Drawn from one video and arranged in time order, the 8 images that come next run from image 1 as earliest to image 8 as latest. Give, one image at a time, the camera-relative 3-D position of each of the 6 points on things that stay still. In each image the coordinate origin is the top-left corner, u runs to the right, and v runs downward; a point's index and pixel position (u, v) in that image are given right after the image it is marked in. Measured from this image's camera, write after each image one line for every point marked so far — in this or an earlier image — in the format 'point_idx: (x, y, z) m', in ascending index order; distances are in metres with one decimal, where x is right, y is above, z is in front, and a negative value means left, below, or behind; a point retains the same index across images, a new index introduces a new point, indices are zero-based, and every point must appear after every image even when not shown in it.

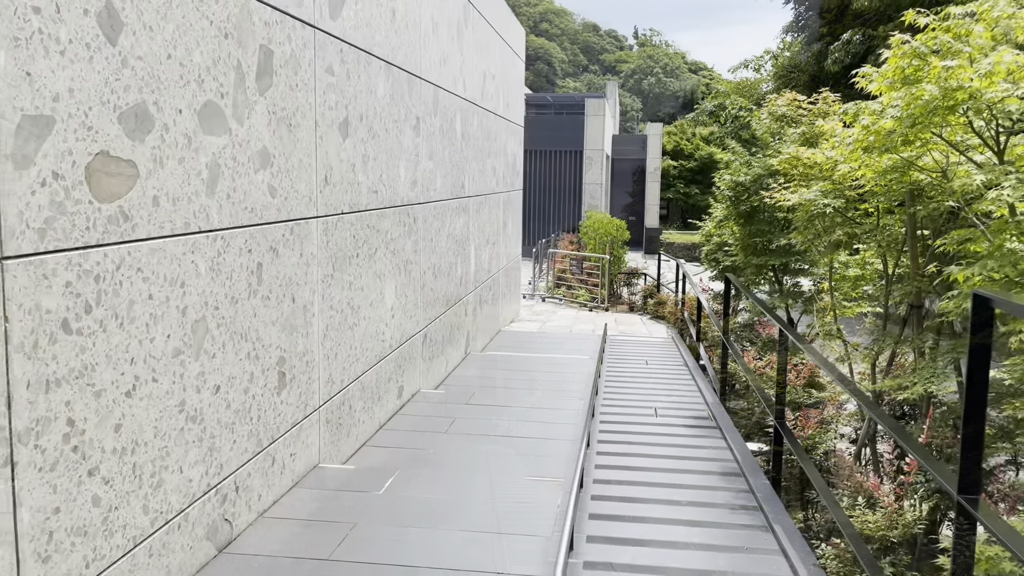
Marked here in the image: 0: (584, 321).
0: (+0.8, -0.4, +8.4) m
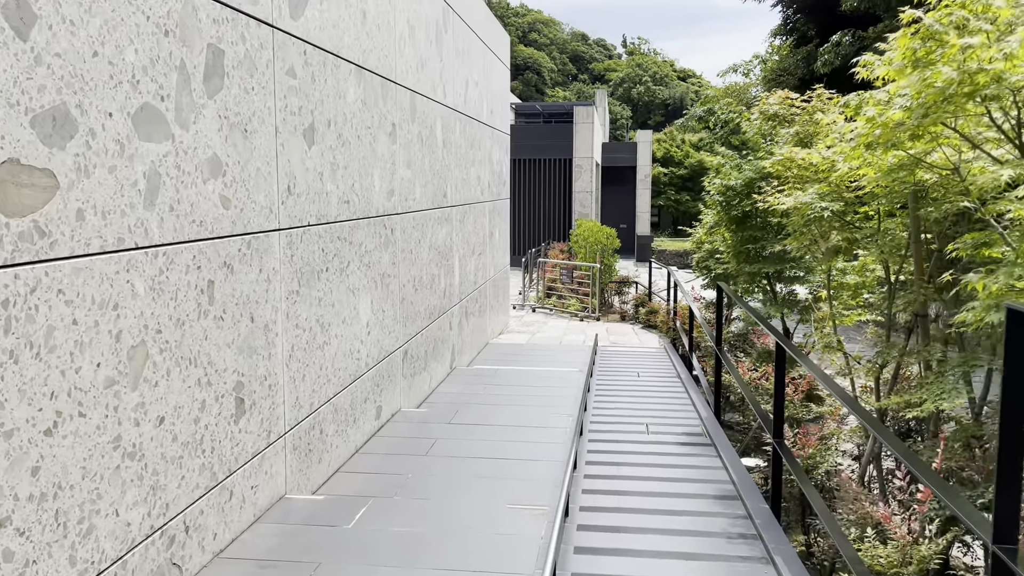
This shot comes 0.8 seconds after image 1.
0: (+0.6, -0.5, +8.3) m
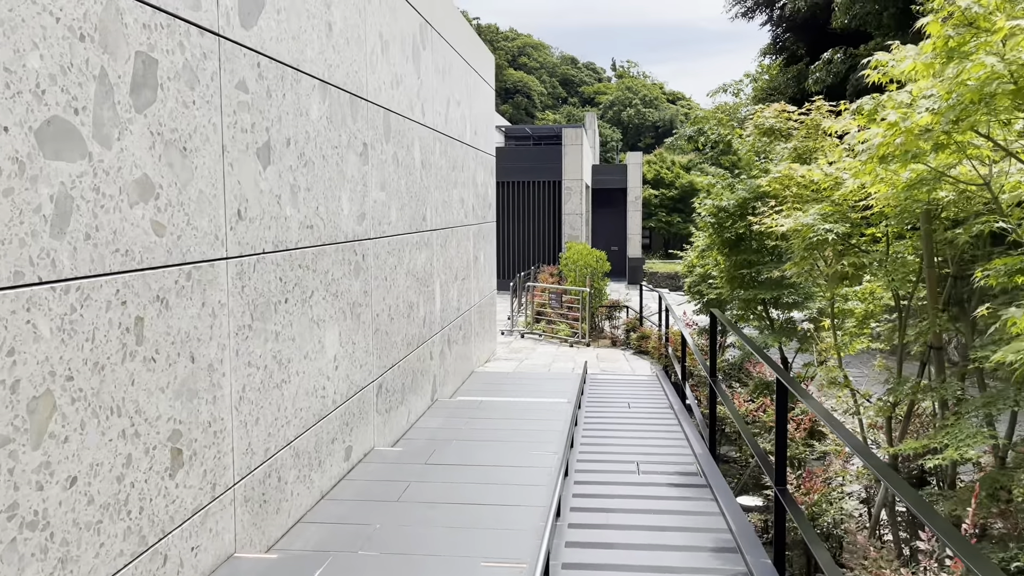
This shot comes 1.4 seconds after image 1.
0: (+0.5, -0.7, +8.0) m
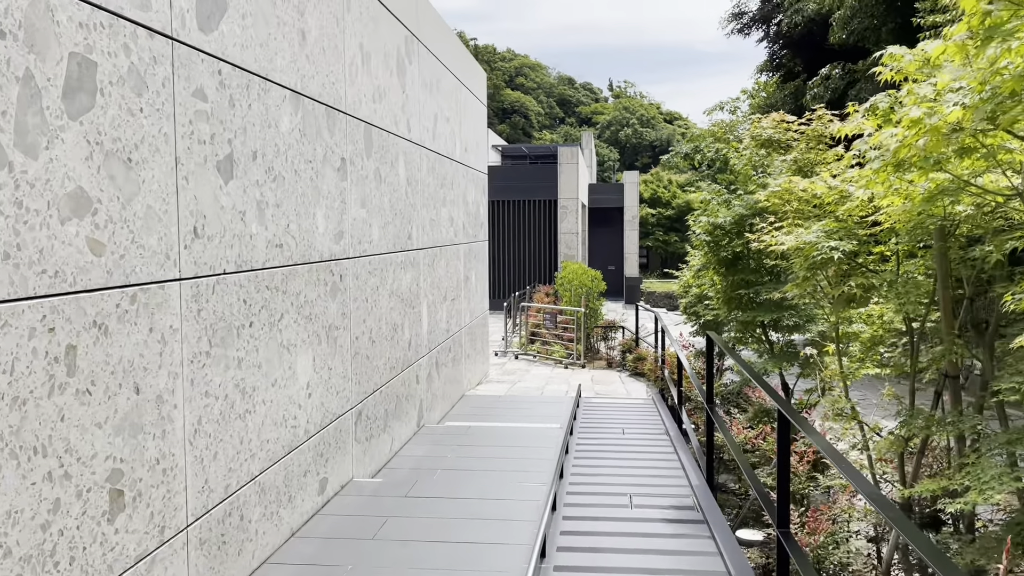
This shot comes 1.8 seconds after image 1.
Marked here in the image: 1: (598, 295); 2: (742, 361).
0: (+0.4, -0.9, +7.8) m
1: (+1.1, -0.1, +10.4) m
2: (+1.0, -0.3, +3.6) m
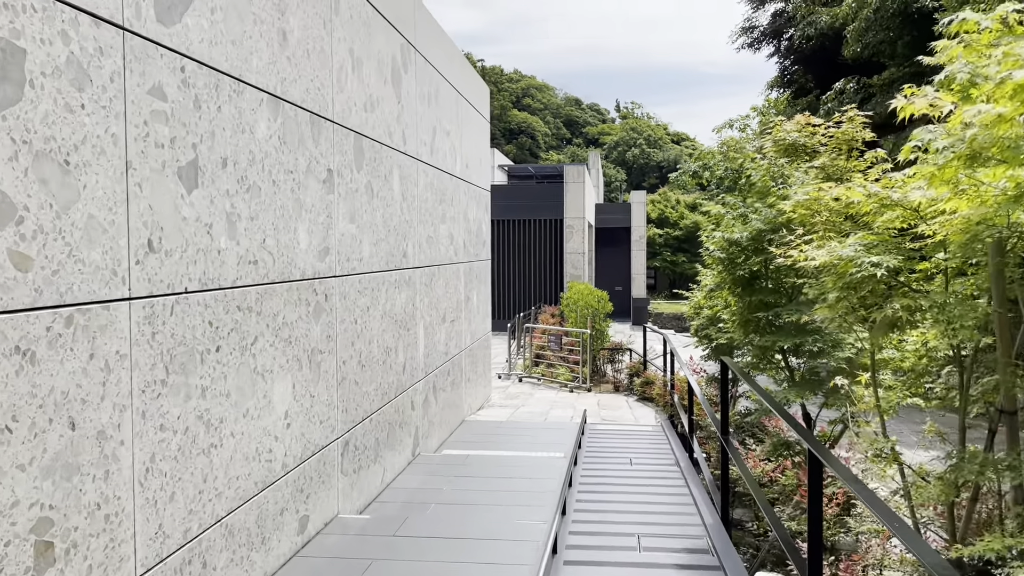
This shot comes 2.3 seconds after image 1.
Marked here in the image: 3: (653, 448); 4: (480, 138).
0: (+0.5, -1.1, +7.5) m
1: (+1.2, -0.4, +10.1) m
2: (+1.0, -0.4, +3.3) m
3: (+1.0, -1.1, +5.5) m
4: (-0.3, +1.3, +7.0) m
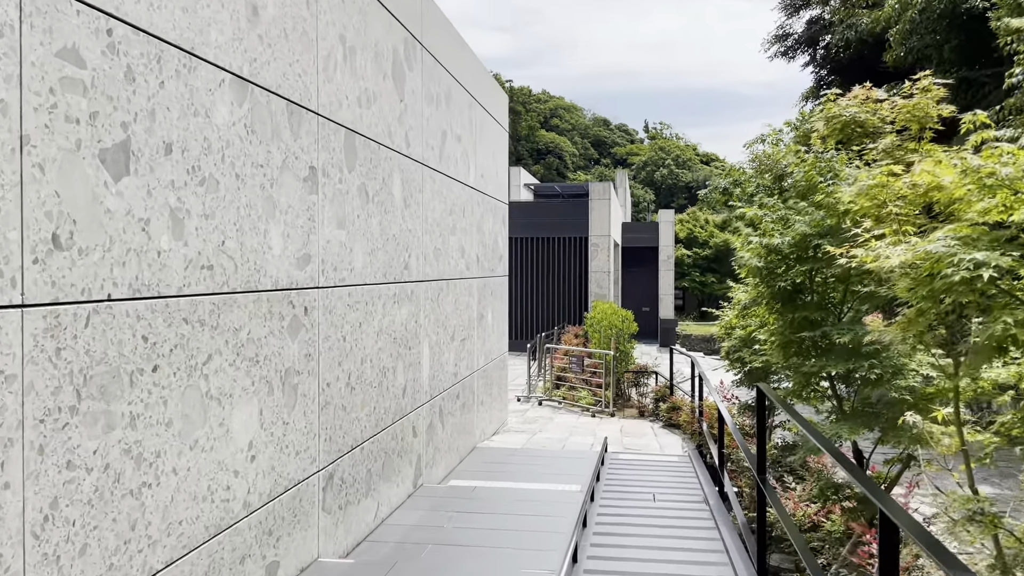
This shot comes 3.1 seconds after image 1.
0: (+0.6, -1.3, +7.1) m
1: (+1.4, -0.6, +9.7) m
2: (+1.0, -0.5, +2.9) m
3: (+1.1, -1.2, +5.1) m
4: (-0.1, +1.2, +6.6) m
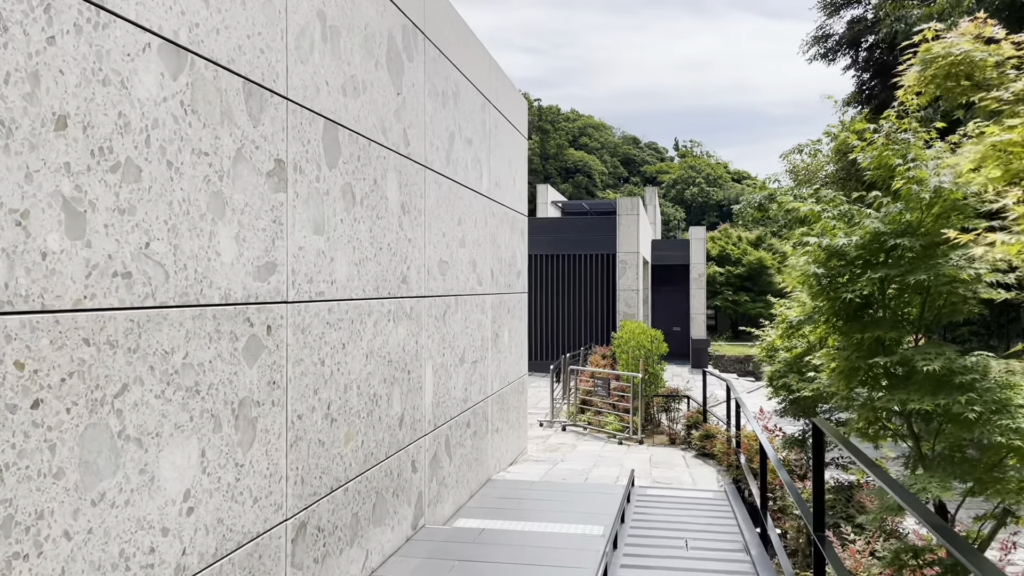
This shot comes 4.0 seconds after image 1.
0: (+0.8, -1.4, +6.5) m
1: (+1.7, -0.8, +9.2) m
2: (+1.0, -0.5, +2.4) m
3: (+1.1, -1.3, +4.5) m
4: (0.0, +1.0, +6.2) m
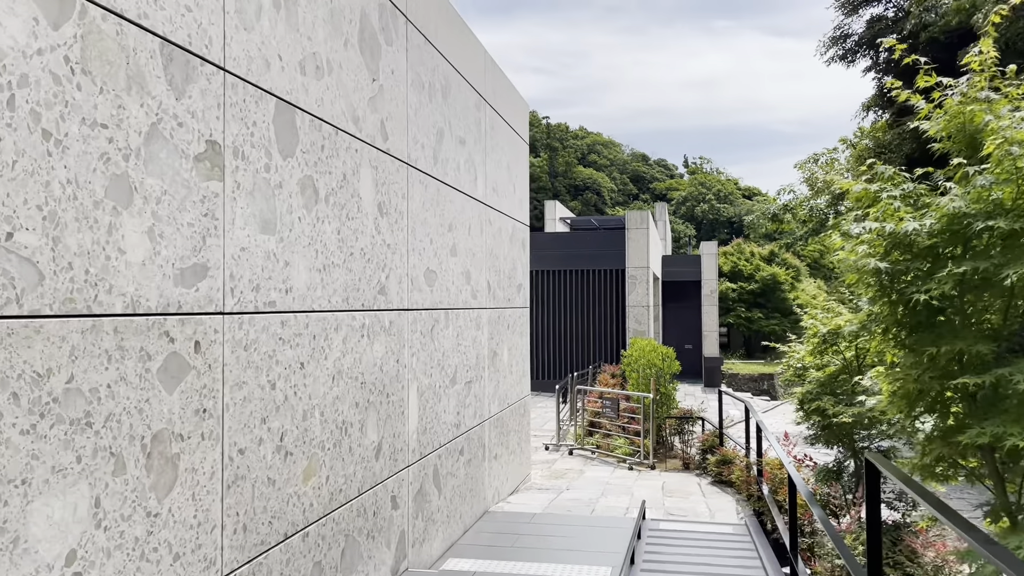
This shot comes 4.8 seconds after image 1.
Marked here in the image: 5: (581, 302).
0: (+0.8, -1.5, +6.1) m
1: (+1.7, -1.0, +8.7) m
2: (+1.0, -0.5, +1.9) m
3: (+1.1, -1.4, +4.1) m
4: (0.0, +0.9, +5.7) m
5: (+1.4, -0.3, +16.4) m
